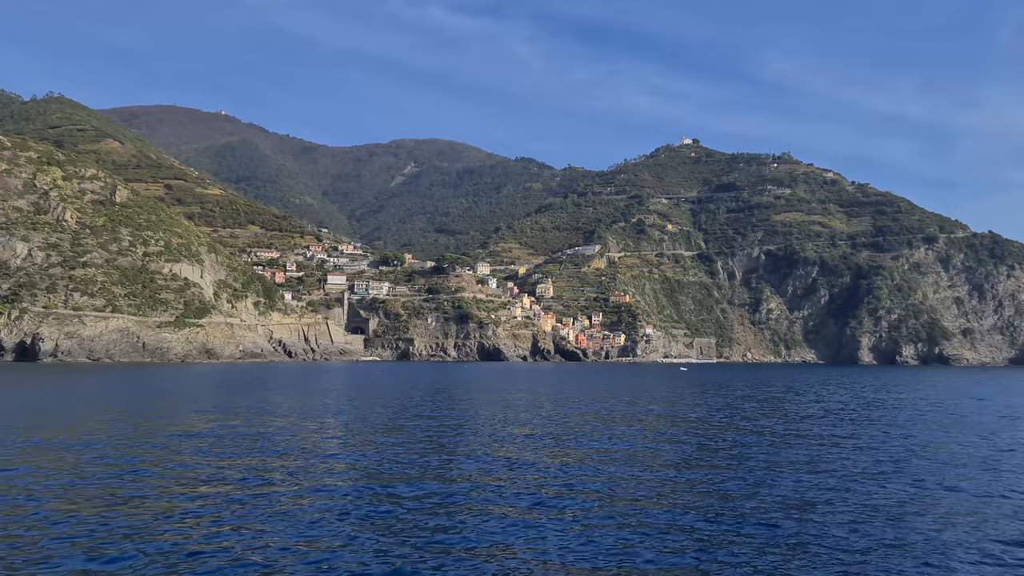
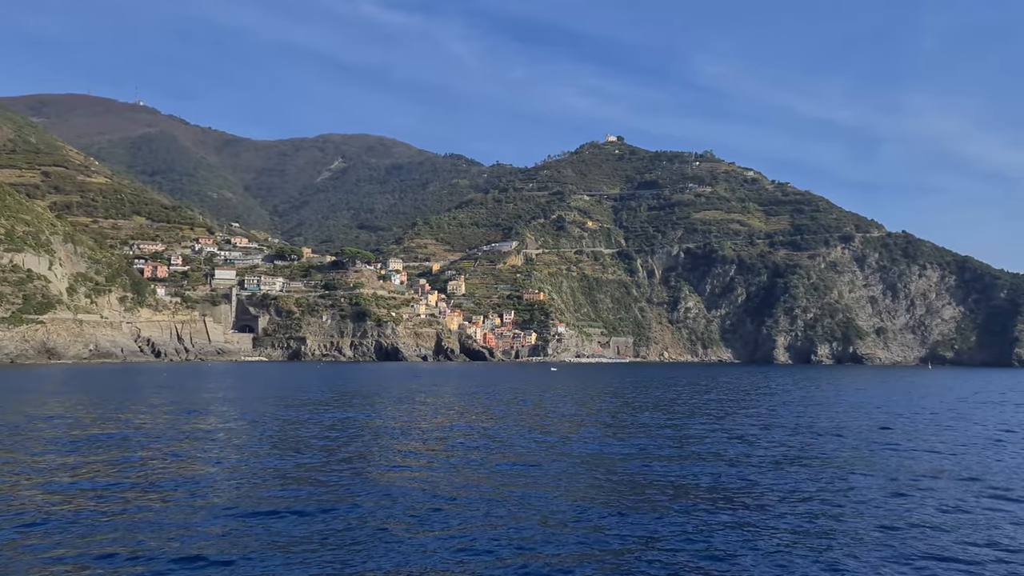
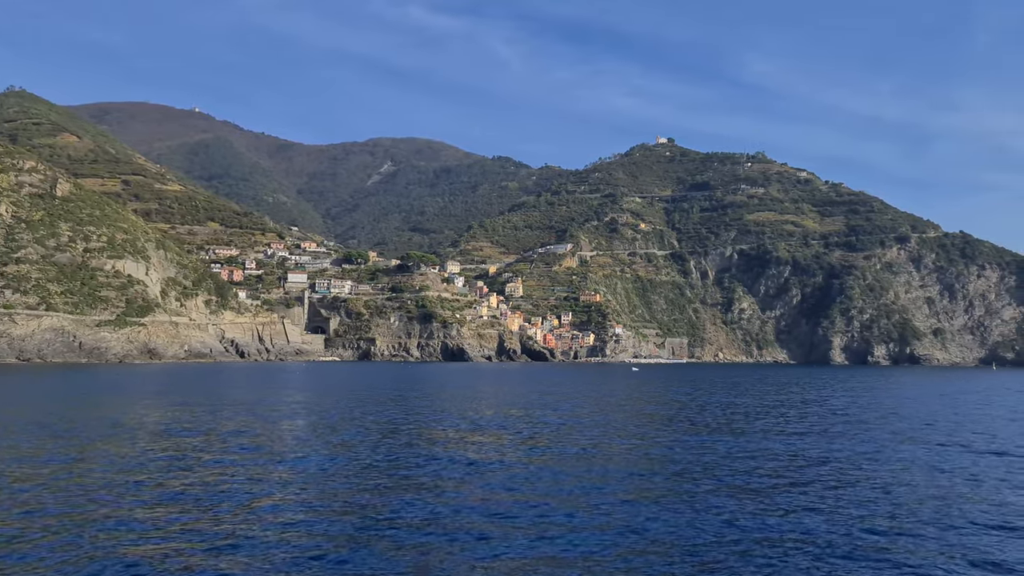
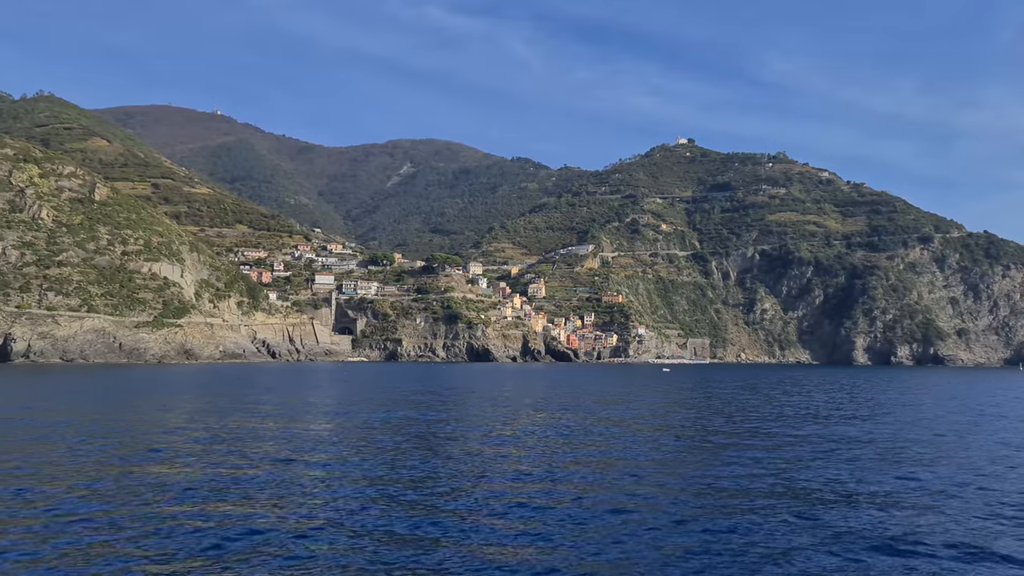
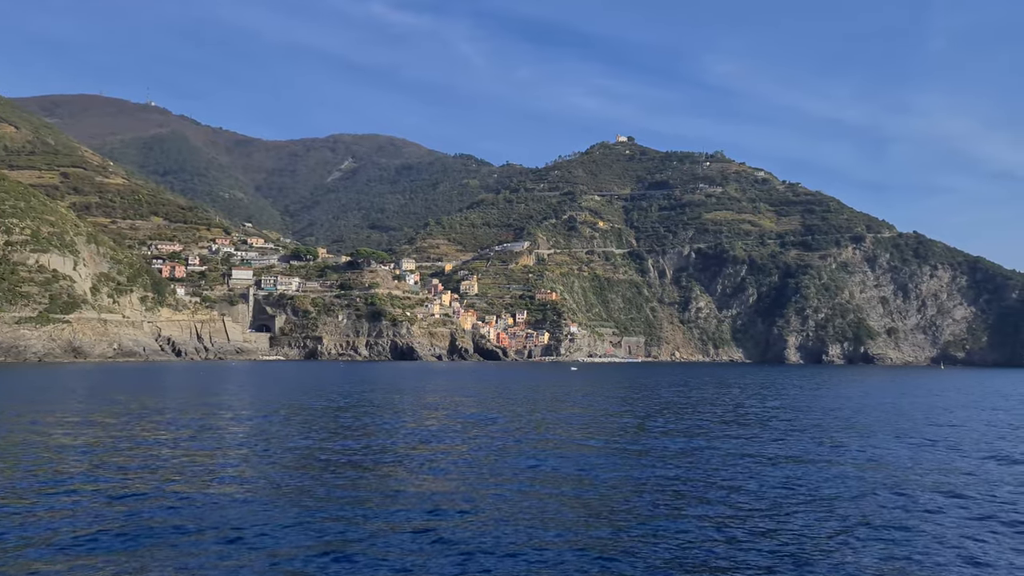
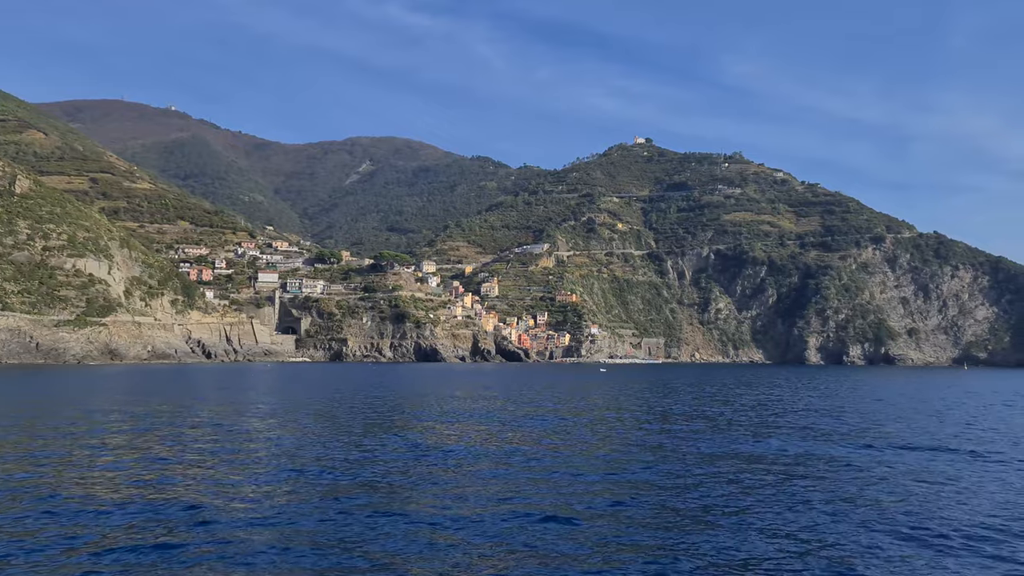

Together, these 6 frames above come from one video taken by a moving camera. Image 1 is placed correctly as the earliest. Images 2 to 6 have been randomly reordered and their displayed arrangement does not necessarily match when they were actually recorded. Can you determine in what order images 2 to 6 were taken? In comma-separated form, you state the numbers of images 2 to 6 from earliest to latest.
4, 3, 6, 5, 2
